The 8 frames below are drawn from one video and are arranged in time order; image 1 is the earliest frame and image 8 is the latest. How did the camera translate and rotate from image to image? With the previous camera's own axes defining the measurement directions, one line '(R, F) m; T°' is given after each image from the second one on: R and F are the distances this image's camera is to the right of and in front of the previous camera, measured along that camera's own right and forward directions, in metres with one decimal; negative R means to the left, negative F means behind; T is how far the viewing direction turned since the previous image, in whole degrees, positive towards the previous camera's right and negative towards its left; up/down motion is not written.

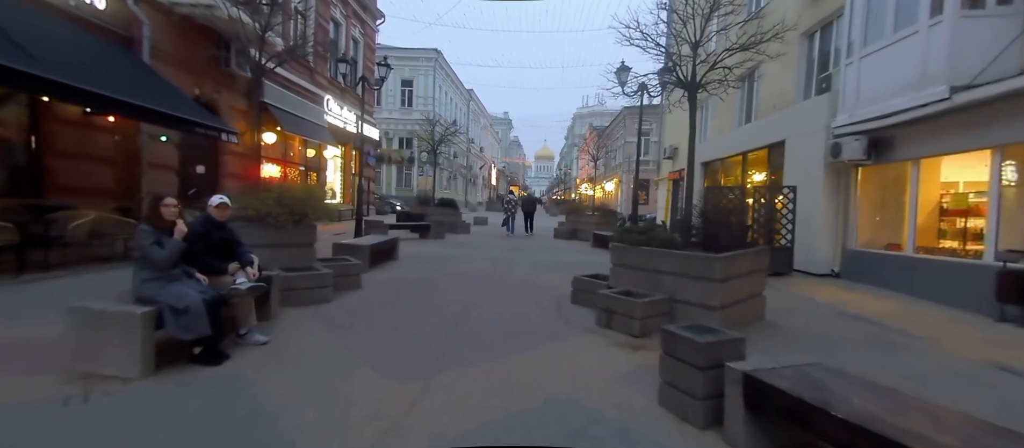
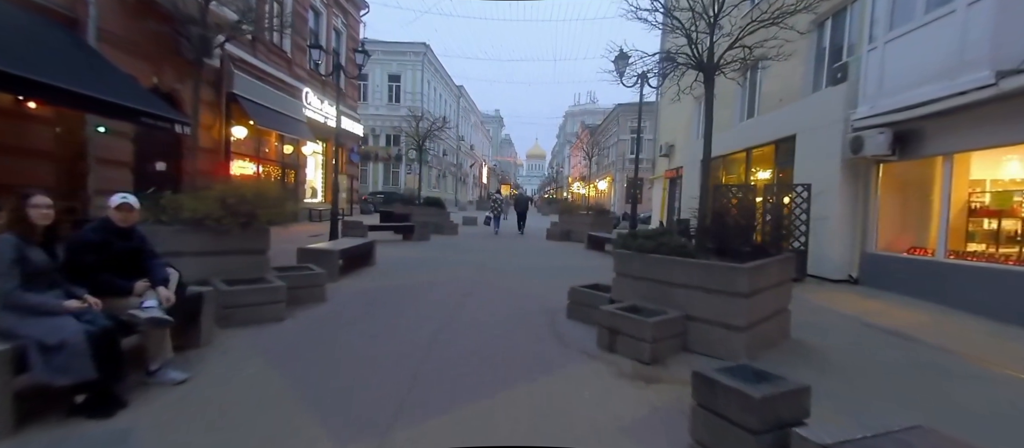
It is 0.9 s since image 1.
(+0.1, +0.8) m; +1°
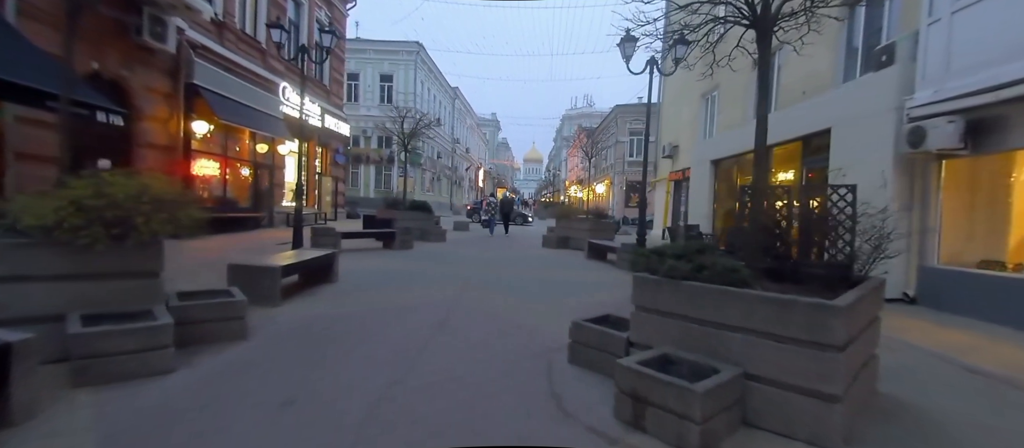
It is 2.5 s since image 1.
(+0.1, +1.4) m; 0°
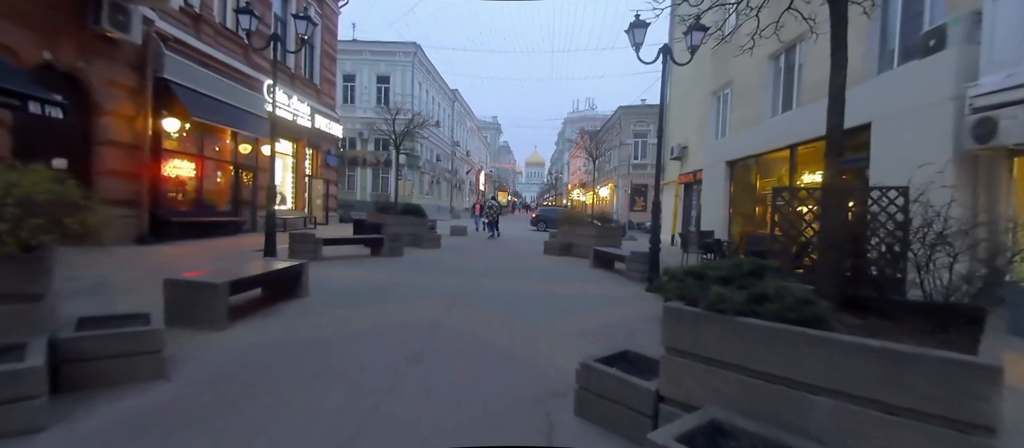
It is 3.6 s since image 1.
(+0.1, +1.0) m; 0°
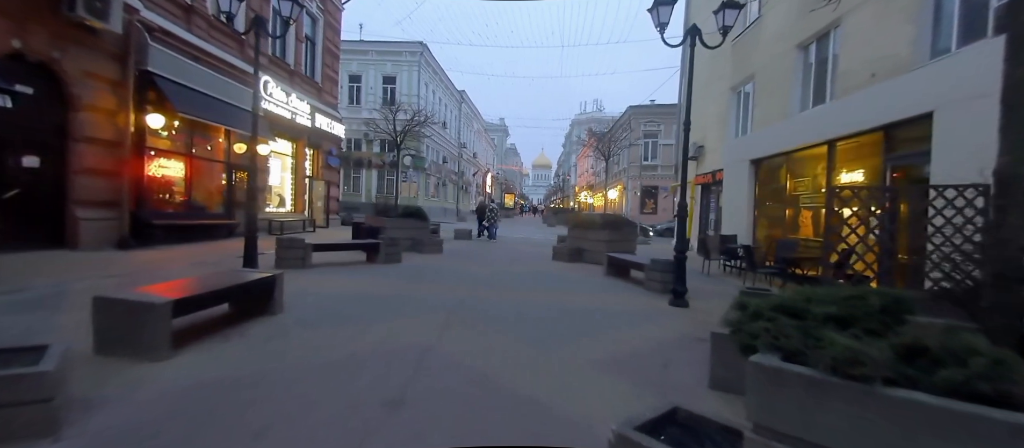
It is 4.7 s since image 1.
(0.0, +0.9) m; -1°
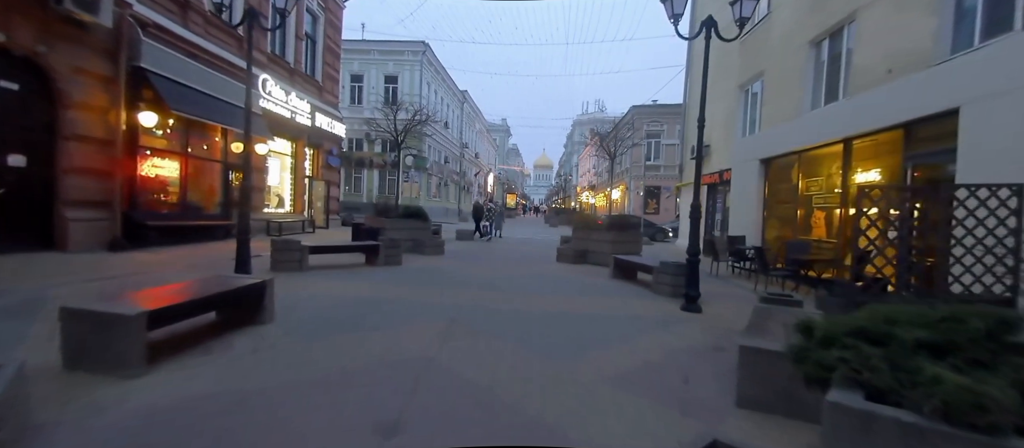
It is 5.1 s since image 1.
(0.0, +0.3) m; 0°
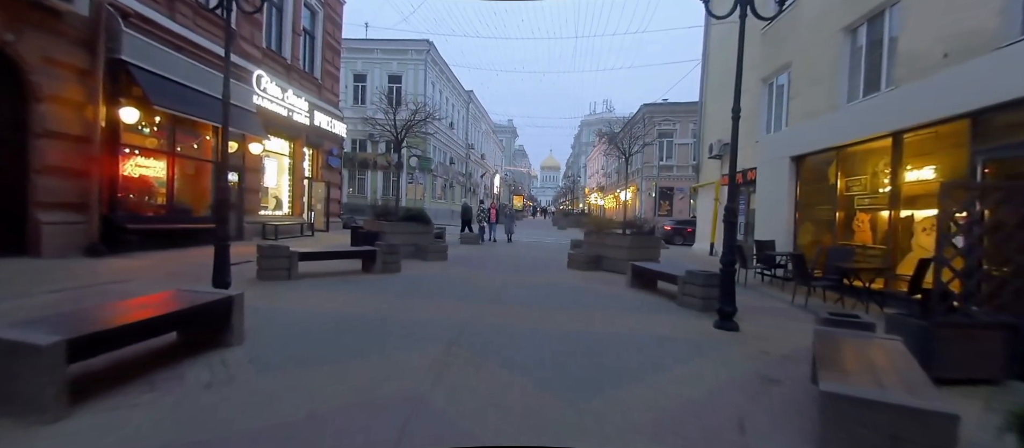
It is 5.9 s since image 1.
(0.0, +0.8) m; -1°
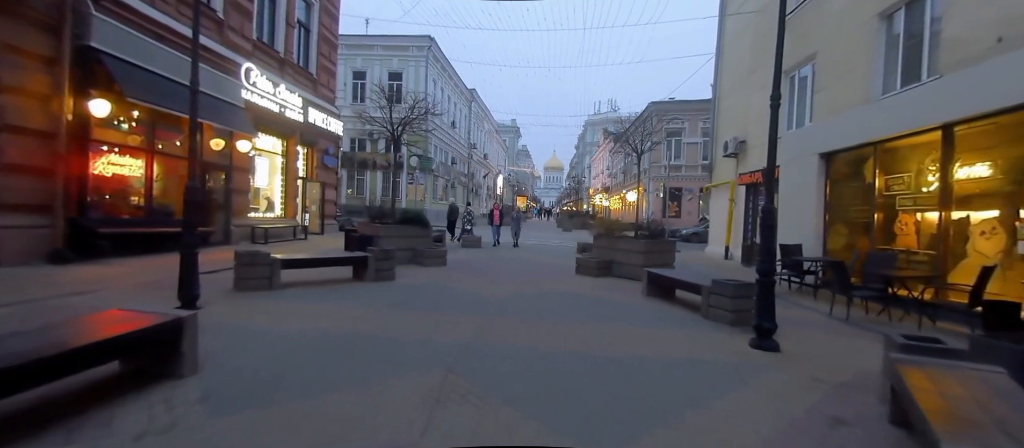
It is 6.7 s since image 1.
(0.0, +0.8) m; 0°
